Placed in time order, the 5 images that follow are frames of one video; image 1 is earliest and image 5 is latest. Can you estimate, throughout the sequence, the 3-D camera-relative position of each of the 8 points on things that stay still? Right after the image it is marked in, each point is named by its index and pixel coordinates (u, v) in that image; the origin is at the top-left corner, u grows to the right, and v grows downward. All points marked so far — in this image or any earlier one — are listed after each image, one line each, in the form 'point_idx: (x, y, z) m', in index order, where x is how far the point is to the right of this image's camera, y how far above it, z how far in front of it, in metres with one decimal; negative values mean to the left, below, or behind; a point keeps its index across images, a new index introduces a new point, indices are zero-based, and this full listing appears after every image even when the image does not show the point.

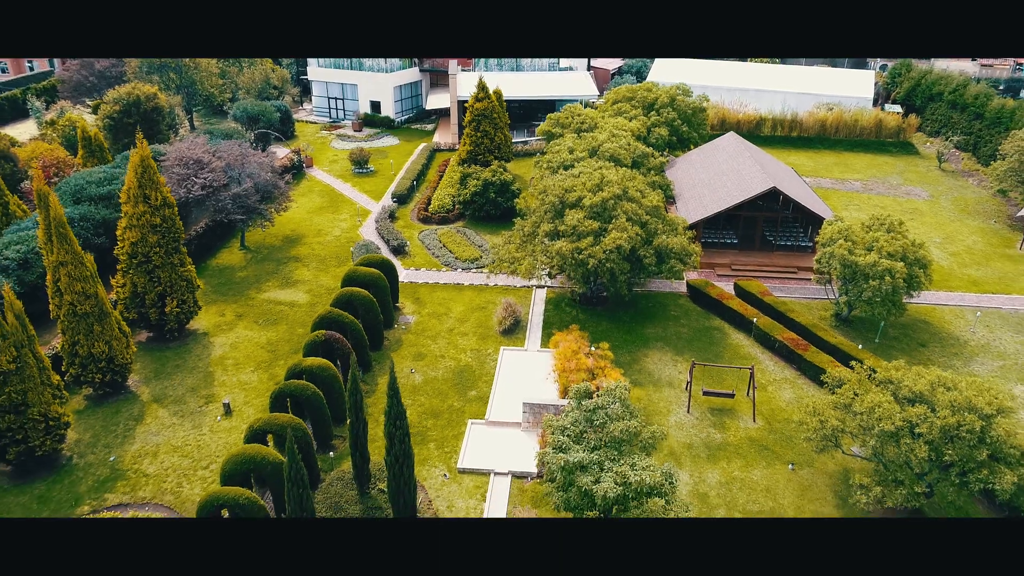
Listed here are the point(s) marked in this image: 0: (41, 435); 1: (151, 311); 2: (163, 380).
0: (-10.1, -3.1, +14.2) m
1: (-9.9, -0.6, +18.2) m
2: (-9.3, -2.4, +17.7) m
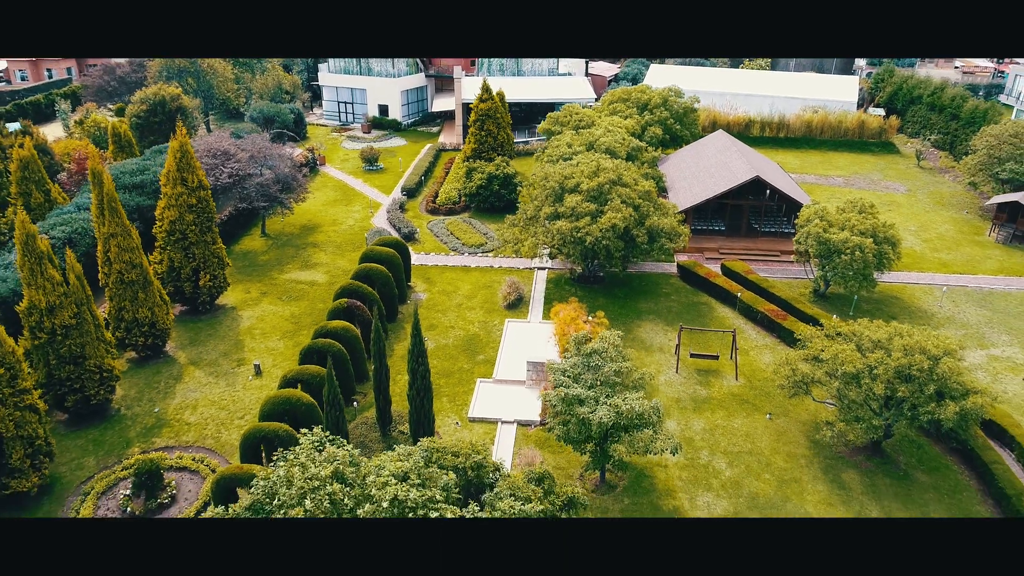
0: (-9.9, -2.3, +15.9) m
1: (-9.7, +0.1, +19.9) m
2: (-9.1, -1.7, +19.4) m
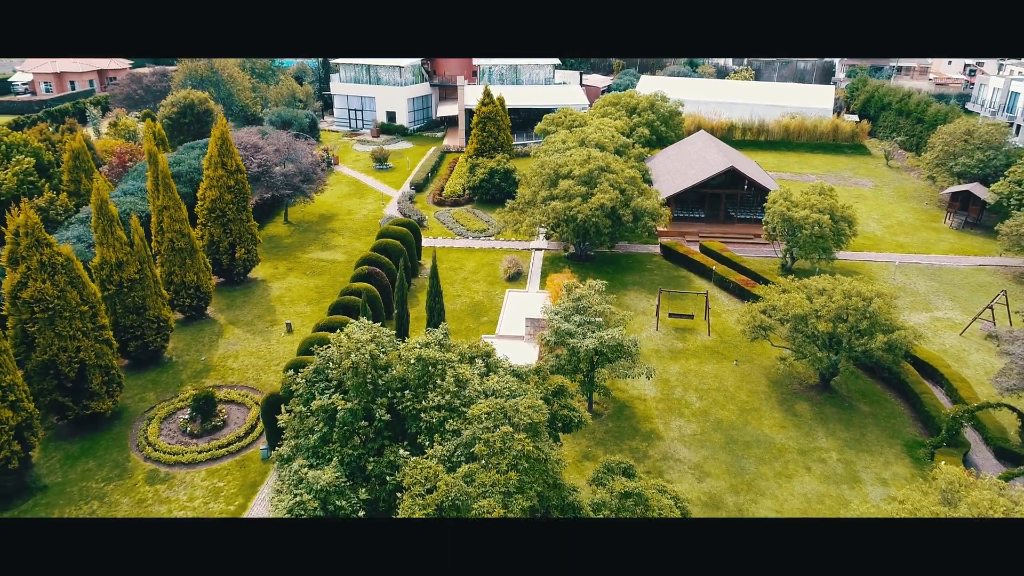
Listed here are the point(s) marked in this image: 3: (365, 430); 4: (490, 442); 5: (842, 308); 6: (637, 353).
0: (-9.9, -1.2, +18.4) m
1: (-9.7, +1.0, +22.5) m
2: (-9.1, -0.7, +21.9) m
3: (-2.1, -2.0, +9.6) m
4: (-0.3, -2.0, +8.7) m
5: (+8.2, -0.5, +16.5) m
6: (+3.0, -1.6, +16.1) m
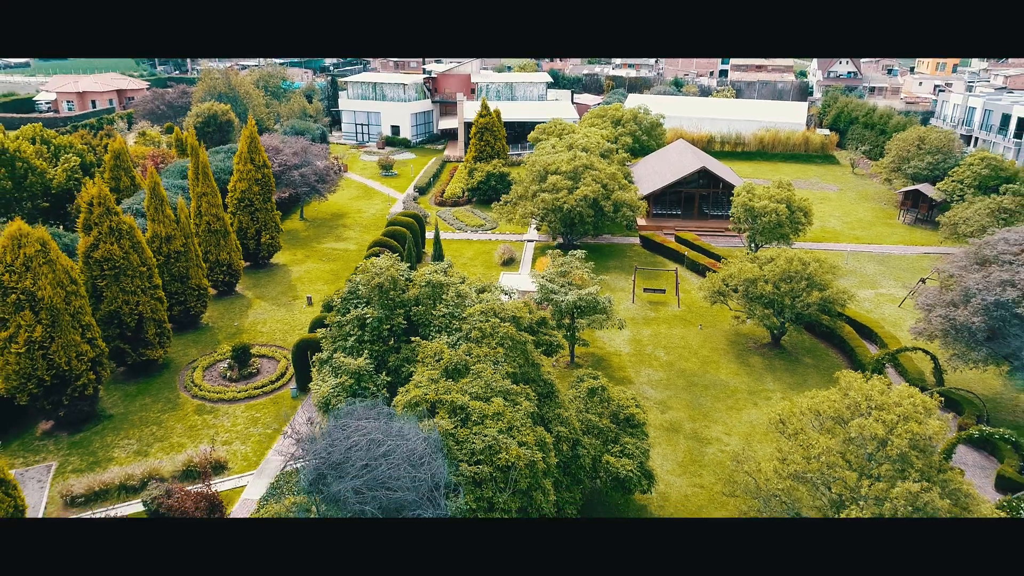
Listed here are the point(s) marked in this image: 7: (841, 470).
0: (-10.1, -0.4, +21.2) m
1: (-10.0, +1.7, +25.4) m
2: (-9.3, 0.0, +24.7) m
3: (-2.3, -0.8, +12.4) m
4: (-0.5, -0.7, +11.5) m
5: (+7.9, +0.5, +19.4) m
6: (+2.8, -0.6, +18.9) m
7: (+5.7, -3.2, +11.5) m
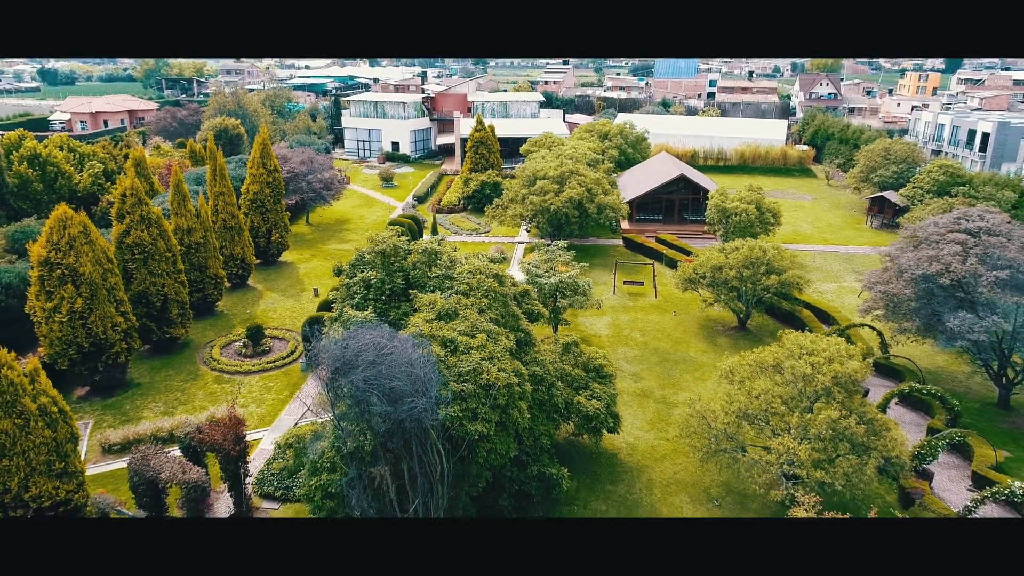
0: (-10.5, 0.0, +23.2) m
1: (-10.3, +2.0, +27.5) m
2: (-9.7, +0.3, +26.8) m
3: (-2.6, -0.1, +14.4) m
4: (-0.8, 0.0, +13.5) m
5: (+7.6, +0.9, +21.4) m
6: (+2.5, -0.1, +21.0) m
7: (+5.4, -2.4, +13.5) m
